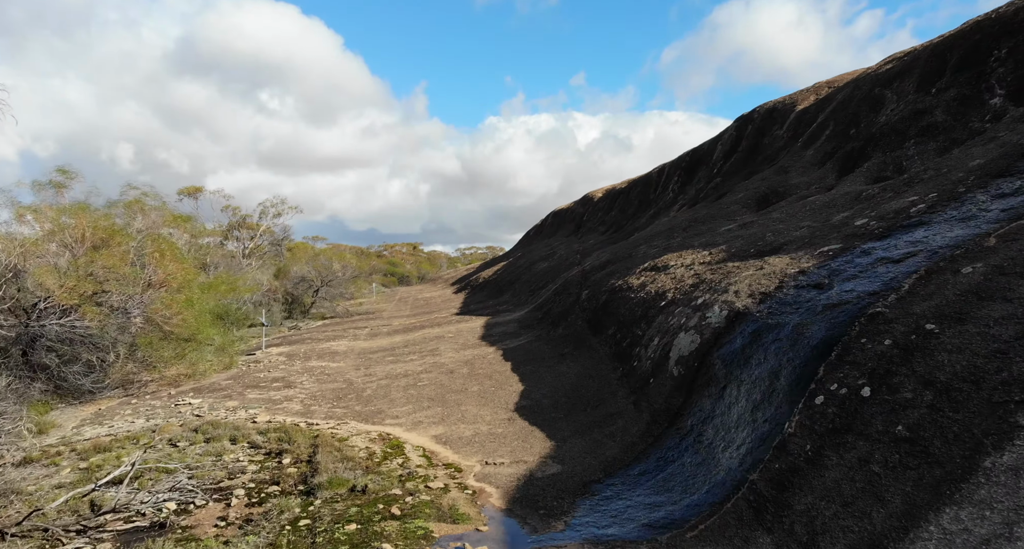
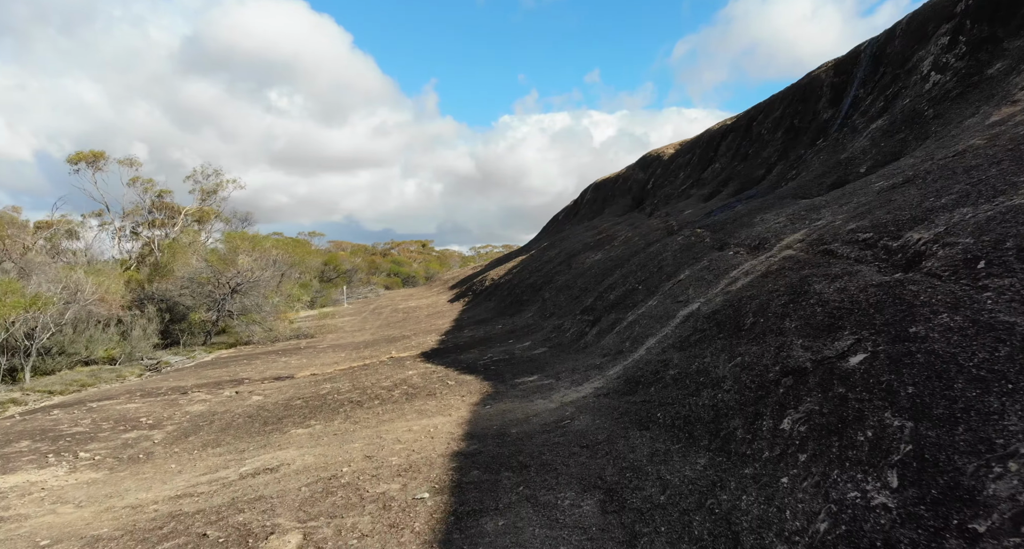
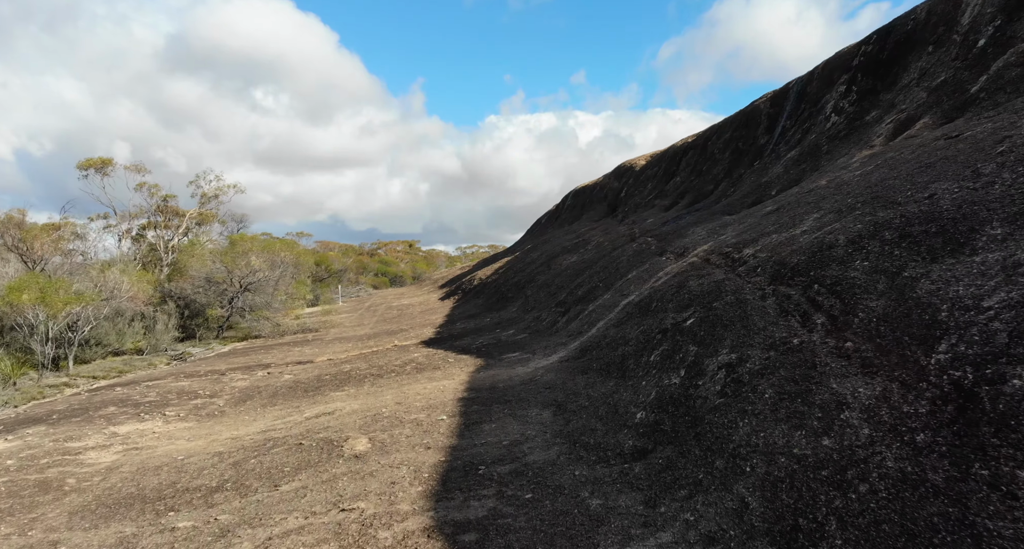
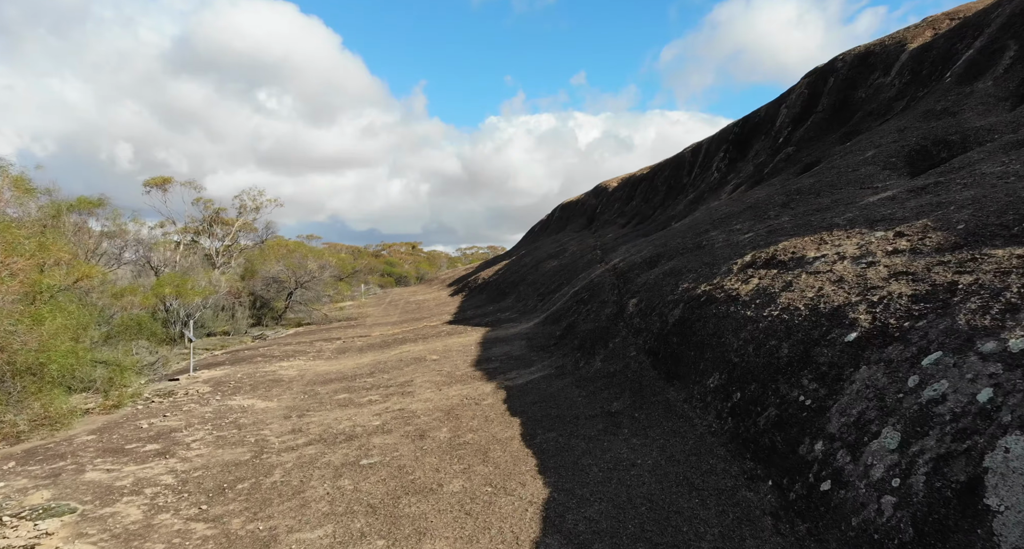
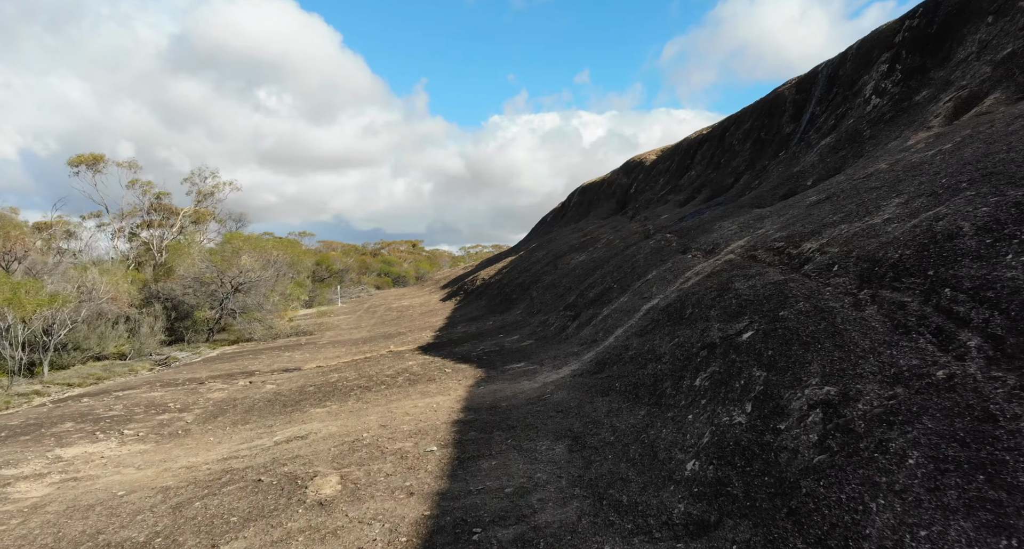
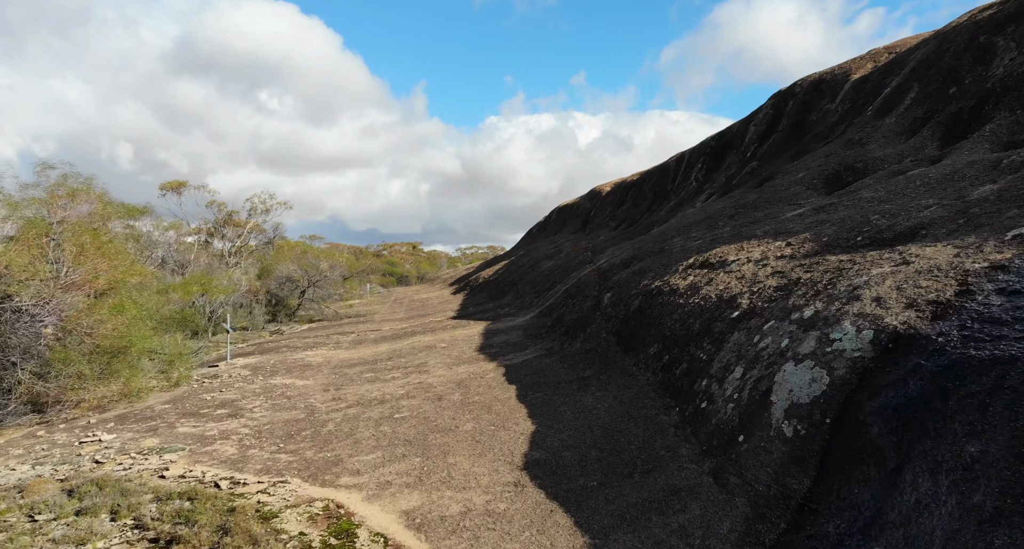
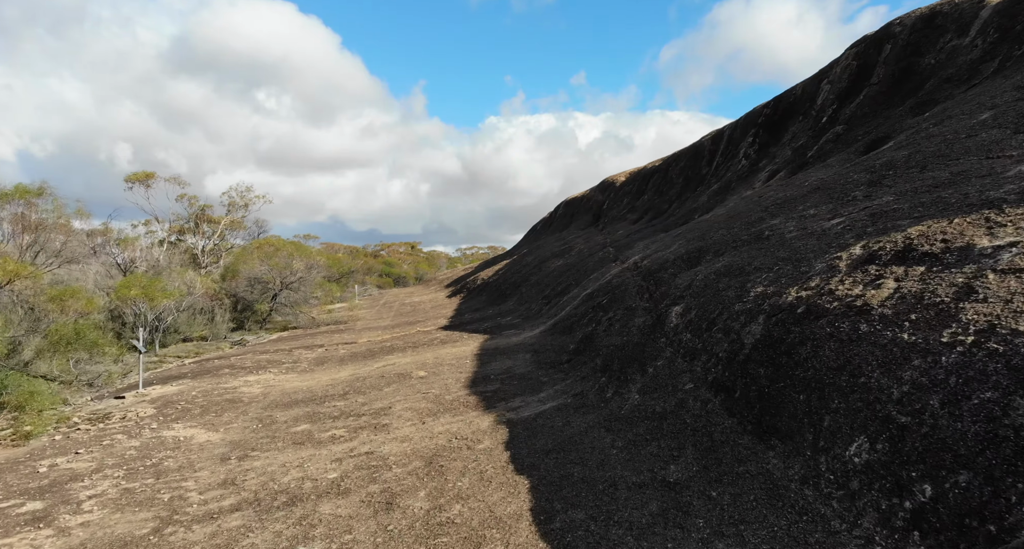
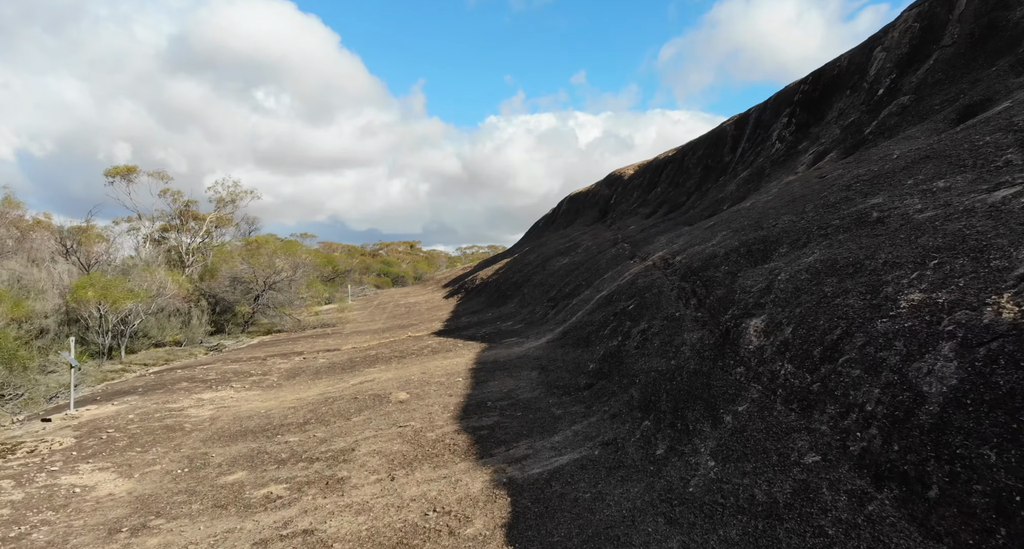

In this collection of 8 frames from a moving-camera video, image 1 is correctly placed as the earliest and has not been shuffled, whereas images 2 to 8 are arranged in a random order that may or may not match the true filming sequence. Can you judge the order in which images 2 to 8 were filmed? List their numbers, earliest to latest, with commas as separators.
6, 4, 7, 8, 3, 5, 2
